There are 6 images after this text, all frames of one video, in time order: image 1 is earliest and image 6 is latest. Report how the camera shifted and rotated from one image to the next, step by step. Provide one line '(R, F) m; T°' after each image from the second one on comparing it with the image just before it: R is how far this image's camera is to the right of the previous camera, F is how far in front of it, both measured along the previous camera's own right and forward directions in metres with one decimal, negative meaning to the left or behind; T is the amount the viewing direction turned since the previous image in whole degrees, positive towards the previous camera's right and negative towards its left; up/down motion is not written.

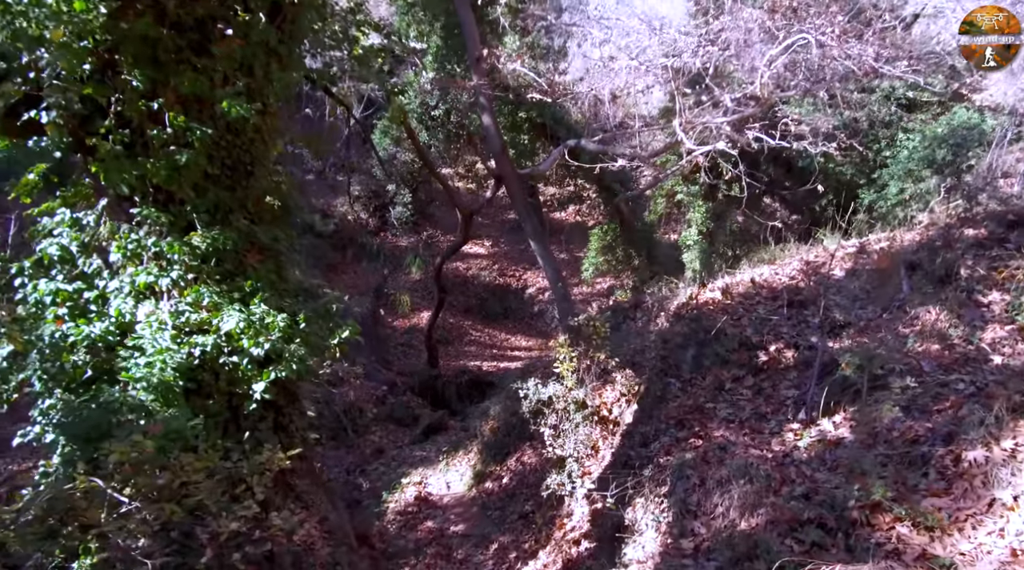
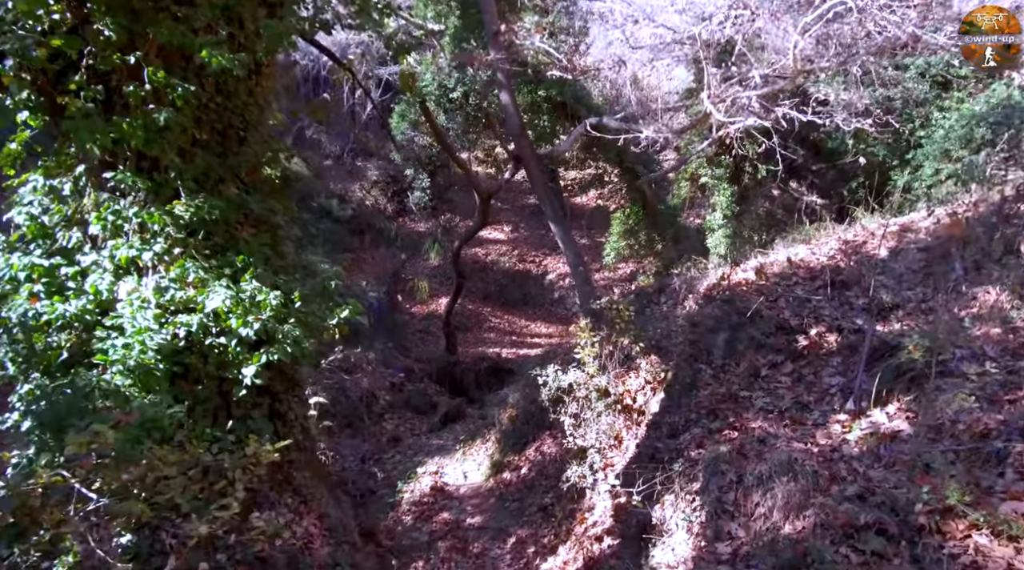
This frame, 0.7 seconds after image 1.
(0.0, +0.7) m; -1°
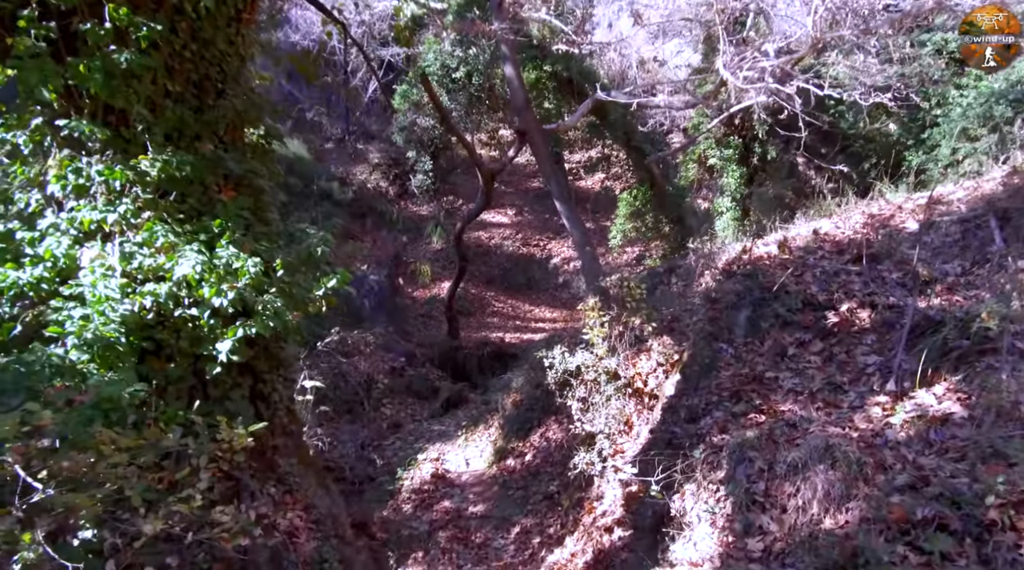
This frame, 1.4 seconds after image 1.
(0.0, +0.7) m; 0°
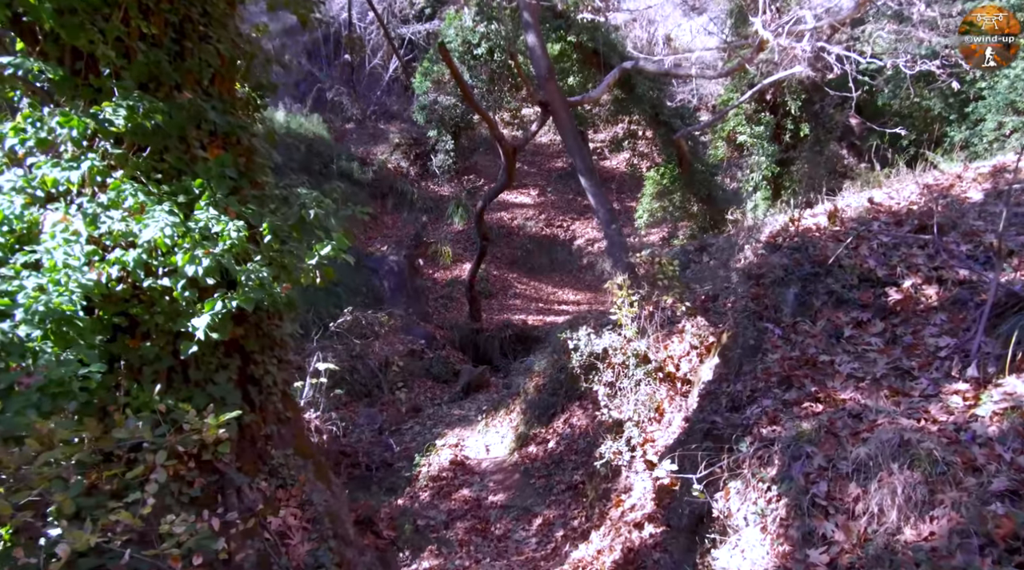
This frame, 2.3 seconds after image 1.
(0.0, +0.8) m; -1°
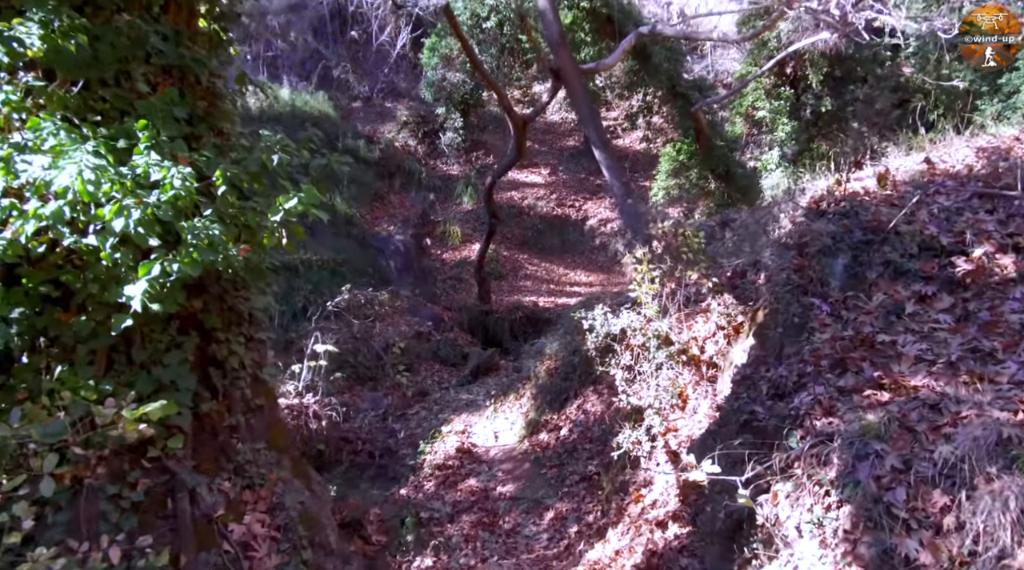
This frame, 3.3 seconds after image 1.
(0.0, +0.9) m; -1°
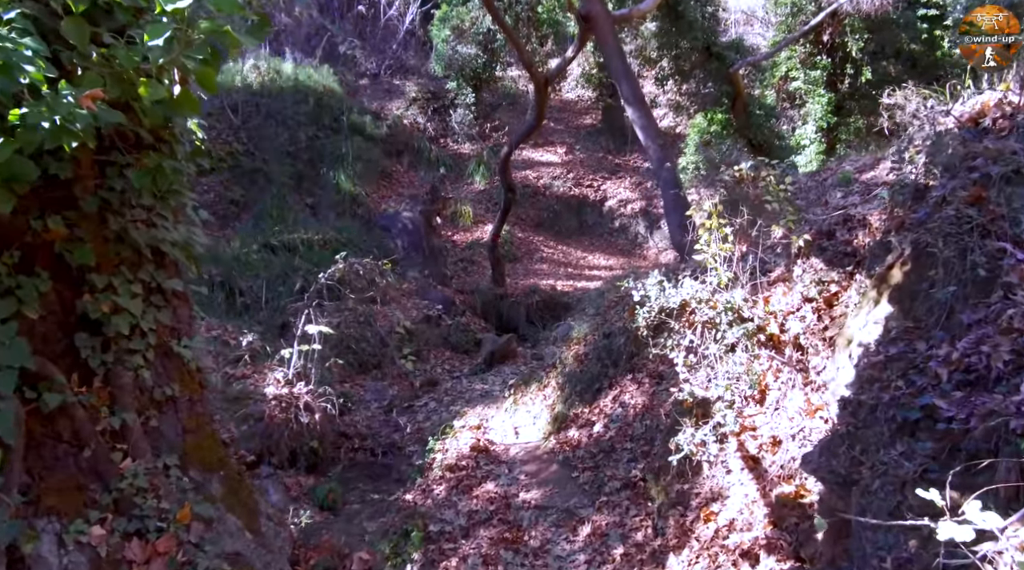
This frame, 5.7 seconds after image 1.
(-0.2, +2.1) m; -1°
